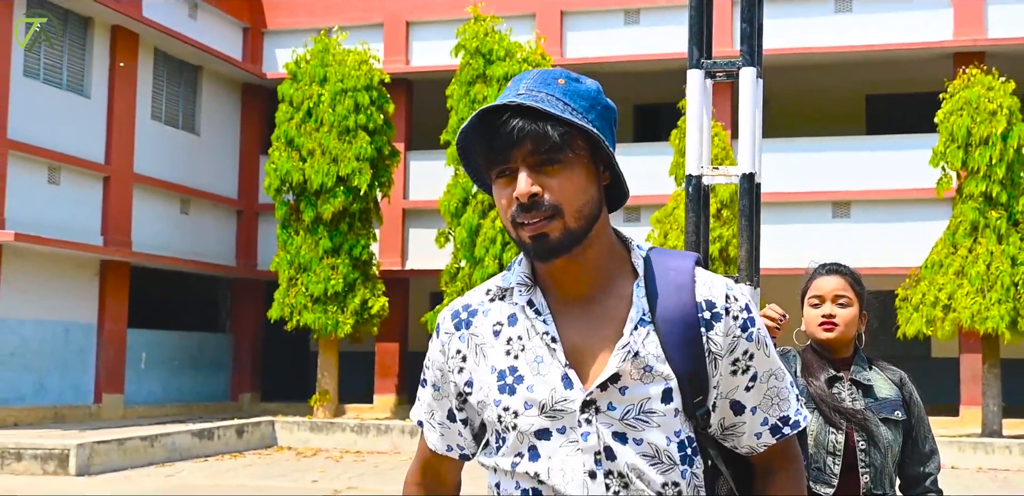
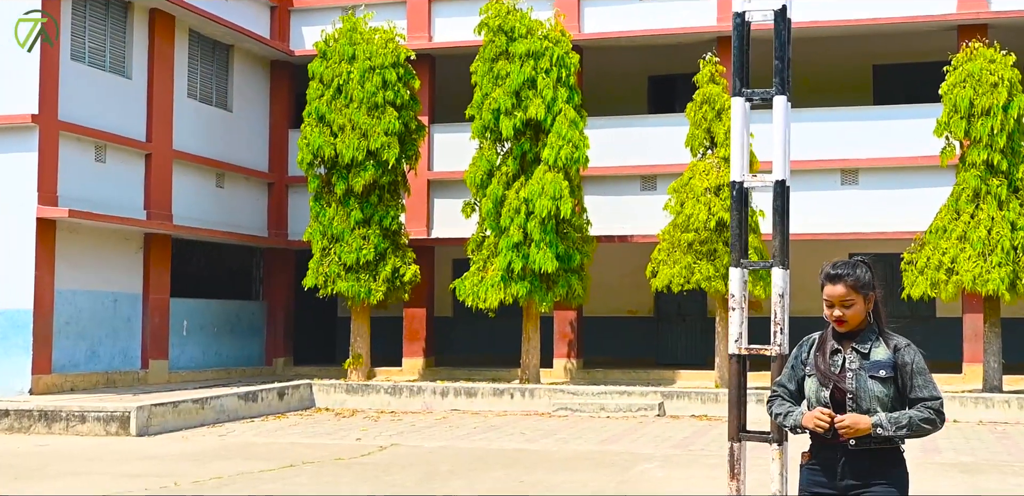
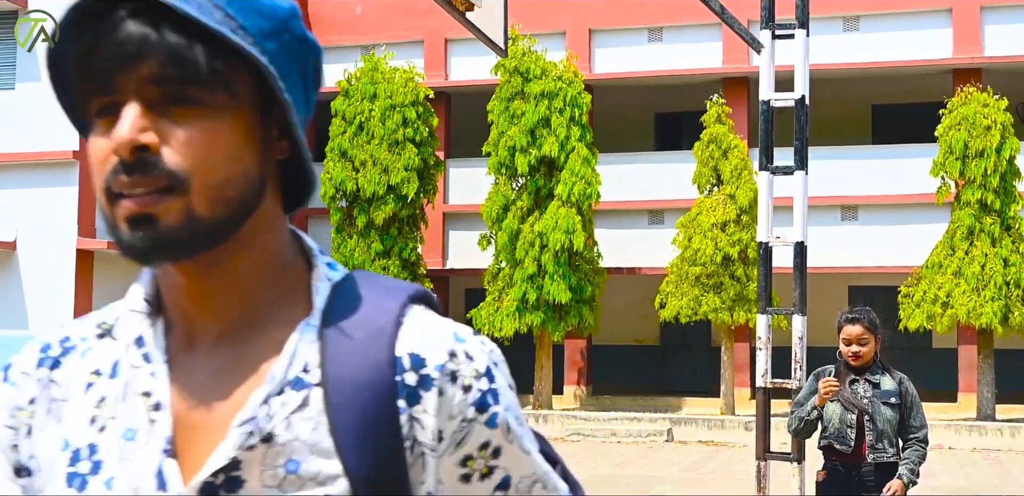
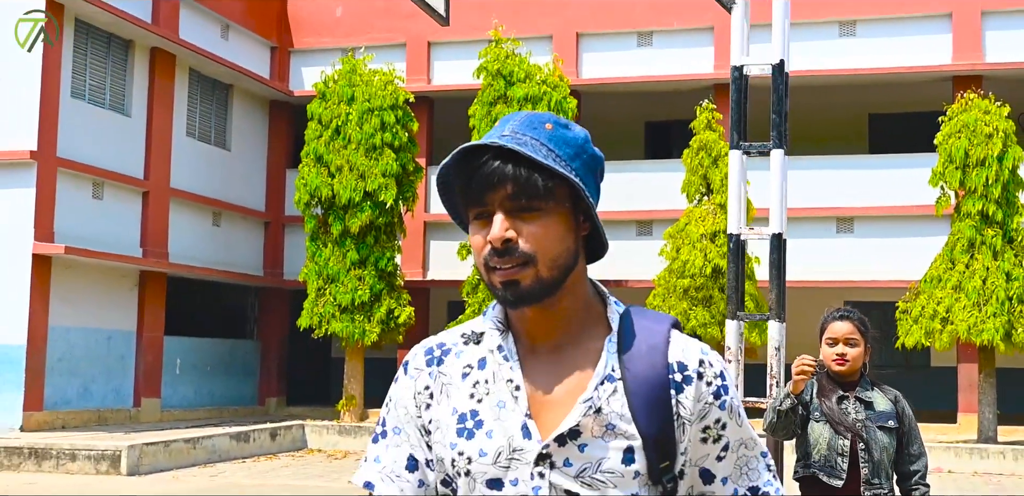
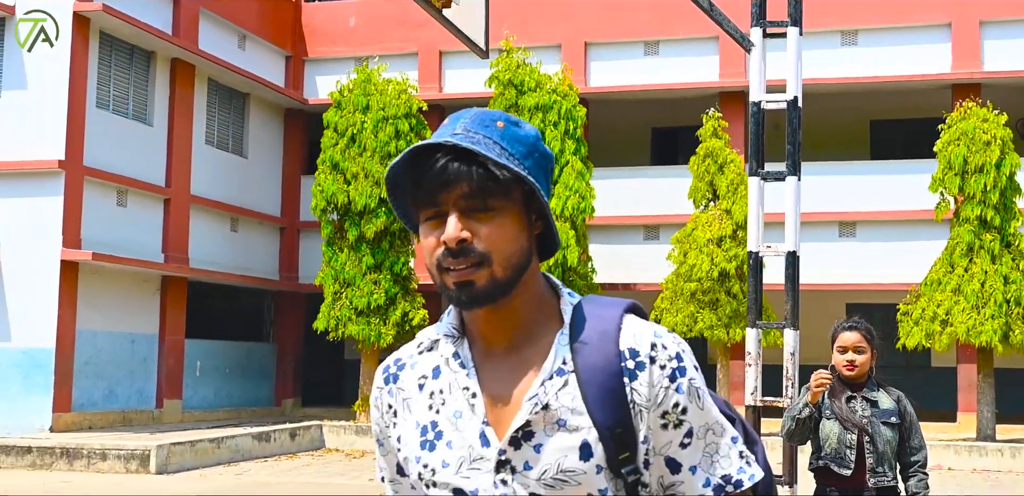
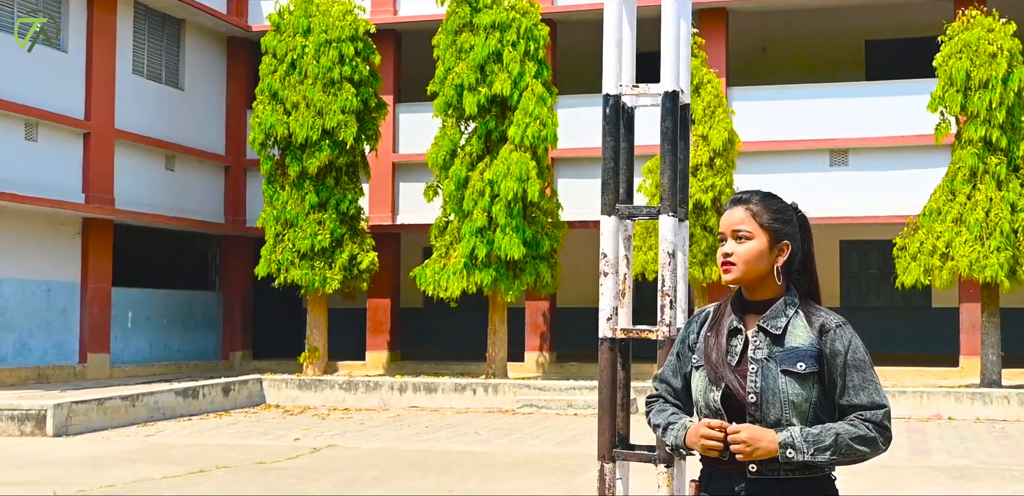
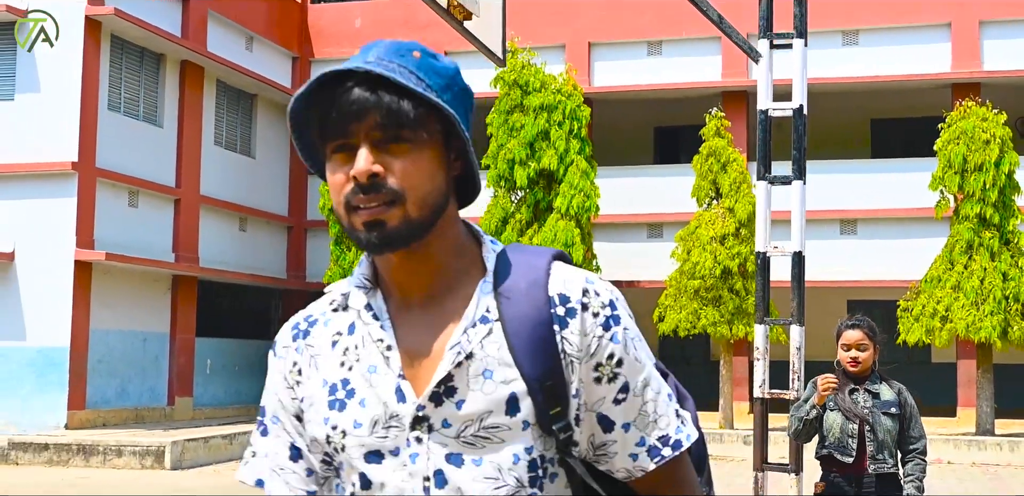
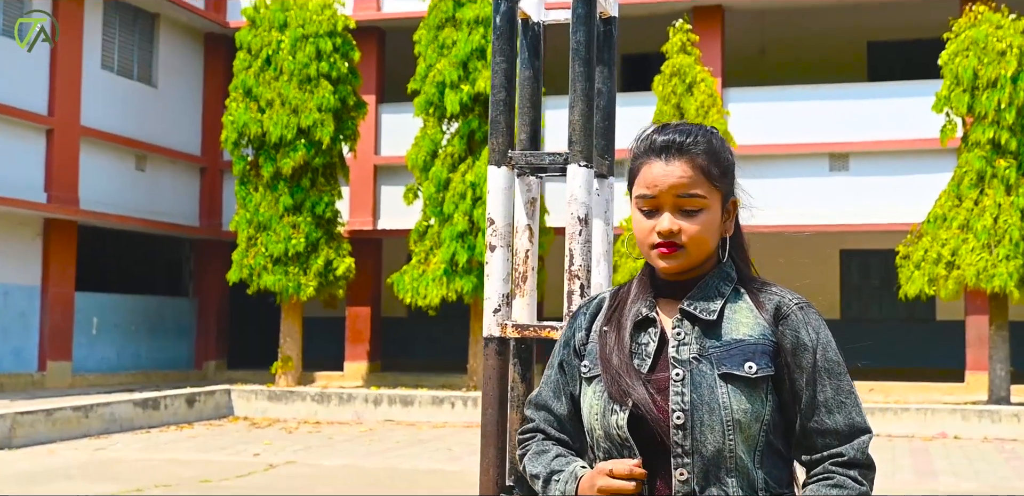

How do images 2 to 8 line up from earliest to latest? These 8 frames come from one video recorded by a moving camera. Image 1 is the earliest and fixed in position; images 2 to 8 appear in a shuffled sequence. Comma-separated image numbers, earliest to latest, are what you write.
4, 5, 7, 3, 2, 6, 8
